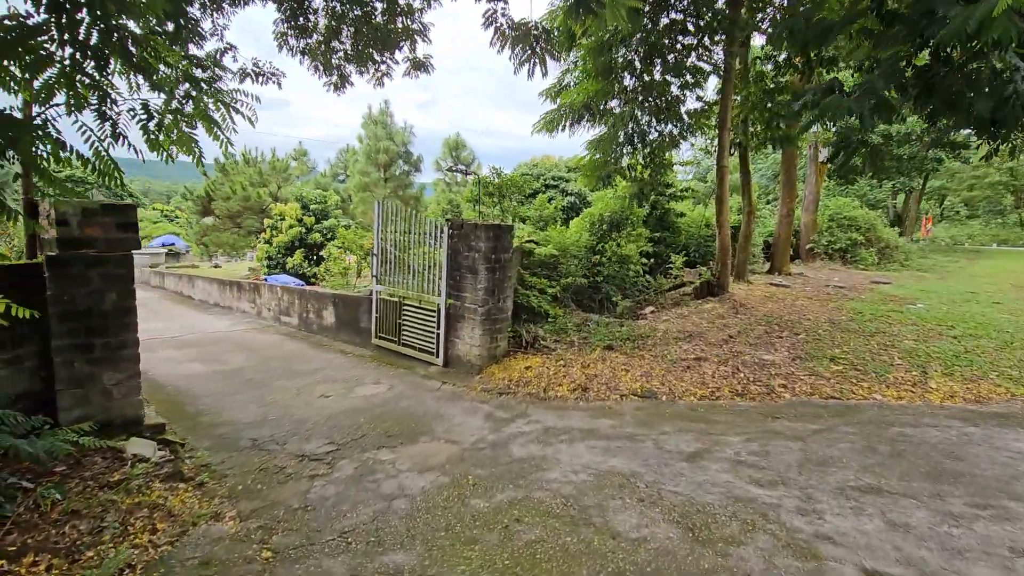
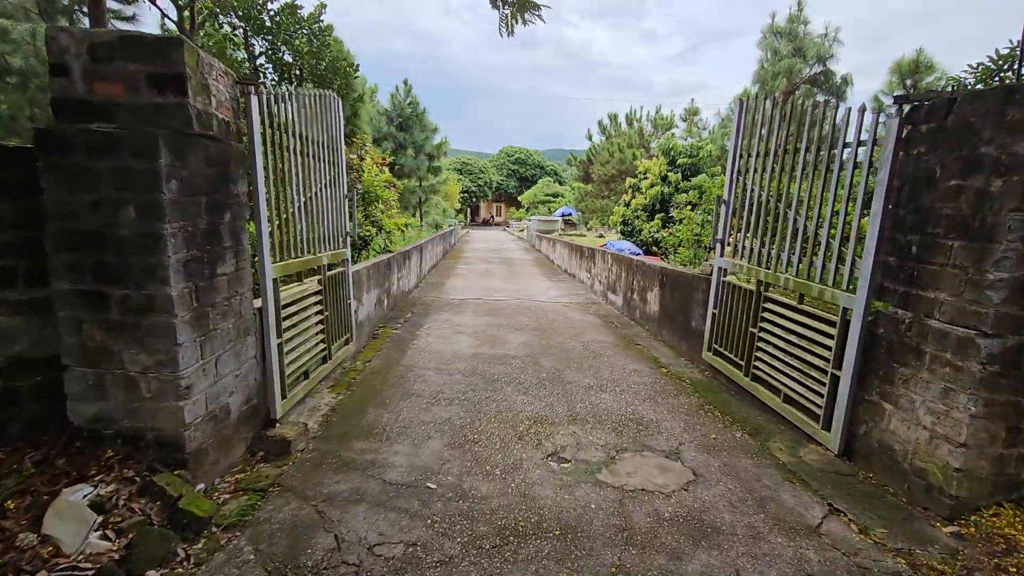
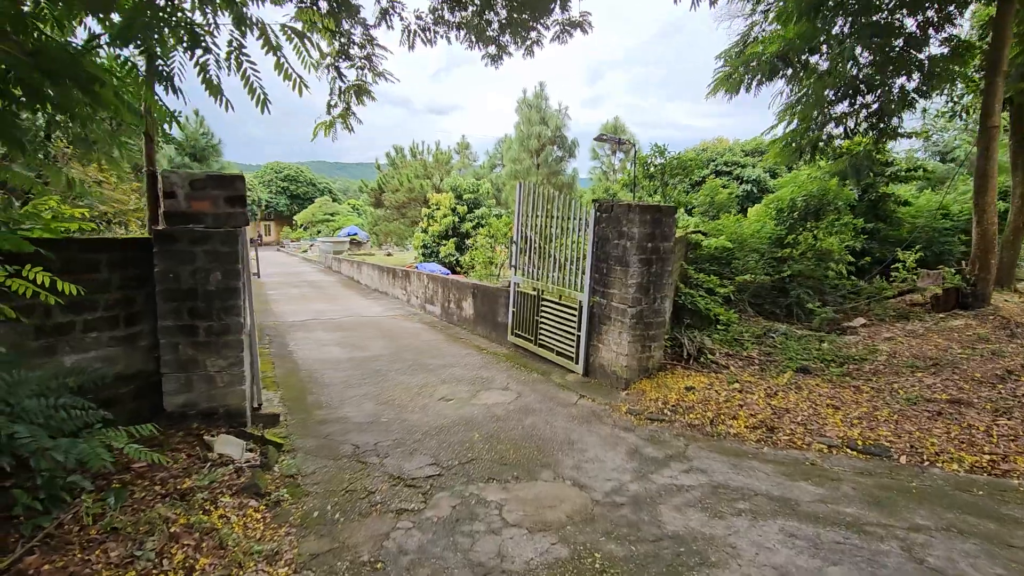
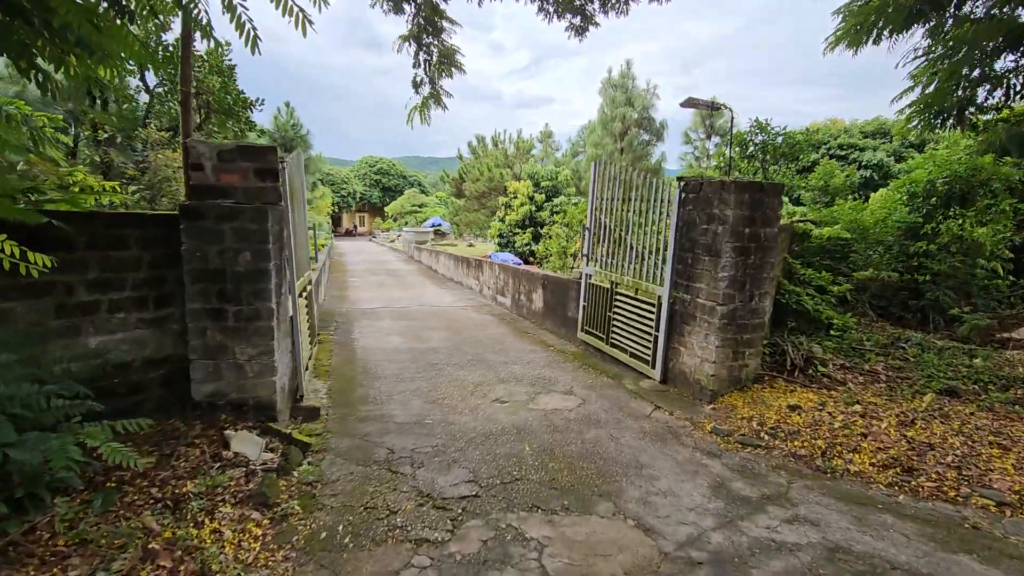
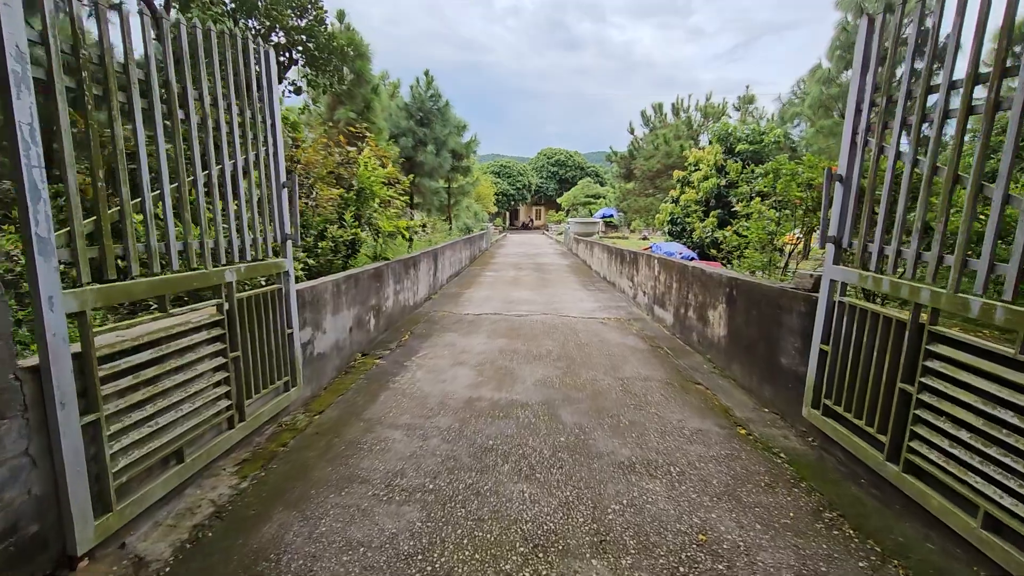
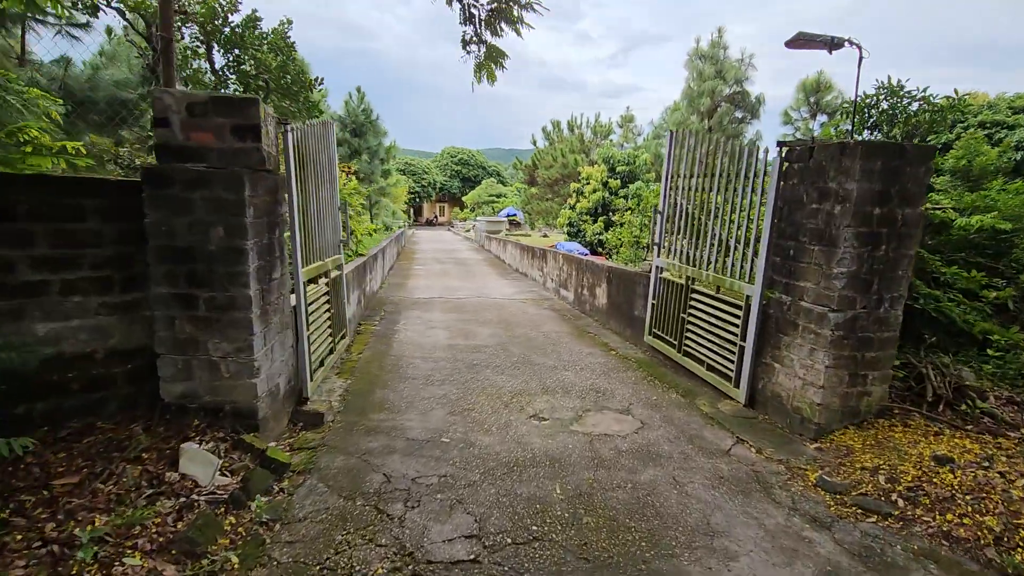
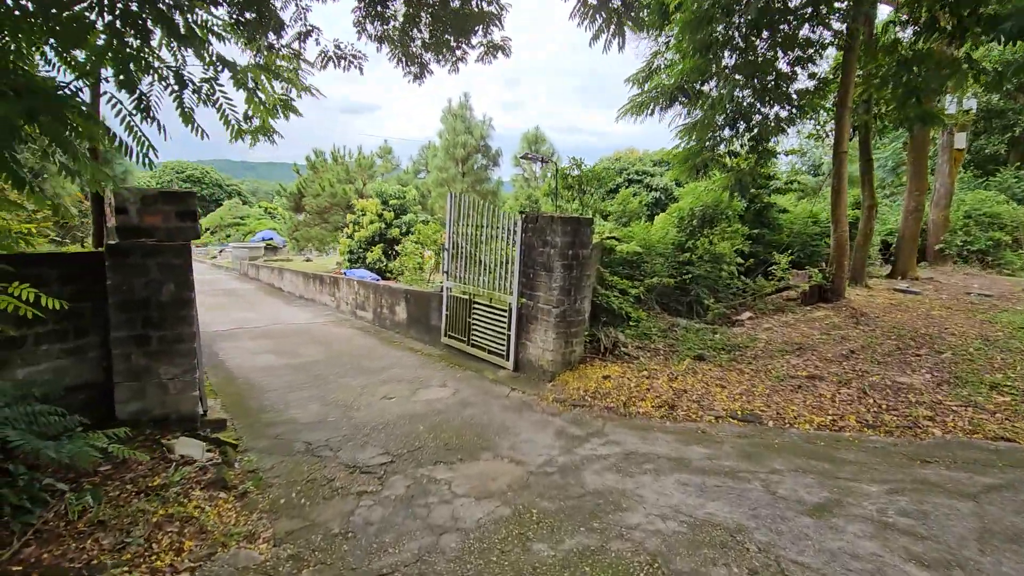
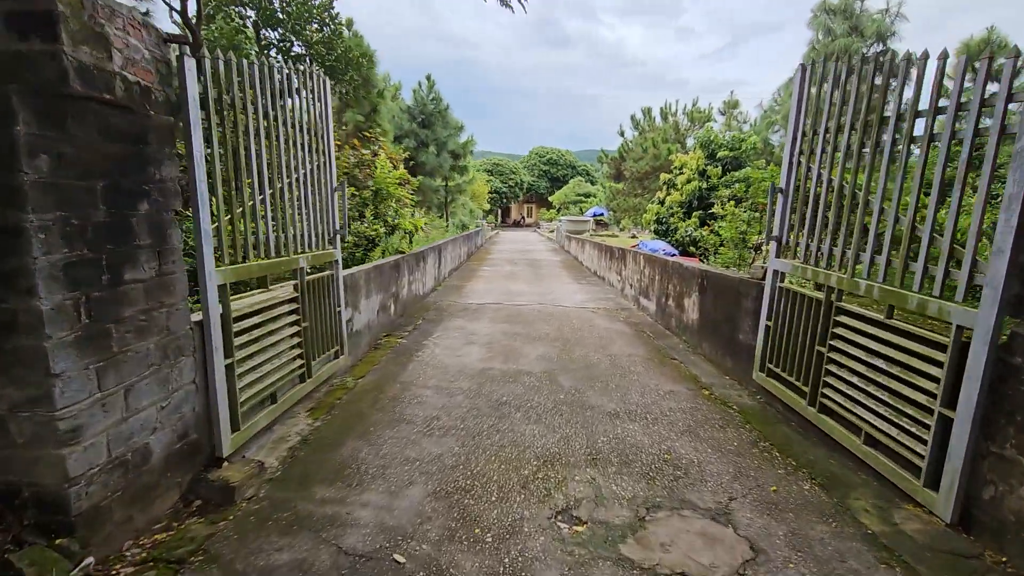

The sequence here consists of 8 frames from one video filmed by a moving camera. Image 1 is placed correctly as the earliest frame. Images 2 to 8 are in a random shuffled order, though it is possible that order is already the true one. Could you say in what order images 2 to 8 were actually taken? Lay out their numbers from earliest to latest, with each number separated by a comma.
7, 3, 4, 6, 2, 8, 5
